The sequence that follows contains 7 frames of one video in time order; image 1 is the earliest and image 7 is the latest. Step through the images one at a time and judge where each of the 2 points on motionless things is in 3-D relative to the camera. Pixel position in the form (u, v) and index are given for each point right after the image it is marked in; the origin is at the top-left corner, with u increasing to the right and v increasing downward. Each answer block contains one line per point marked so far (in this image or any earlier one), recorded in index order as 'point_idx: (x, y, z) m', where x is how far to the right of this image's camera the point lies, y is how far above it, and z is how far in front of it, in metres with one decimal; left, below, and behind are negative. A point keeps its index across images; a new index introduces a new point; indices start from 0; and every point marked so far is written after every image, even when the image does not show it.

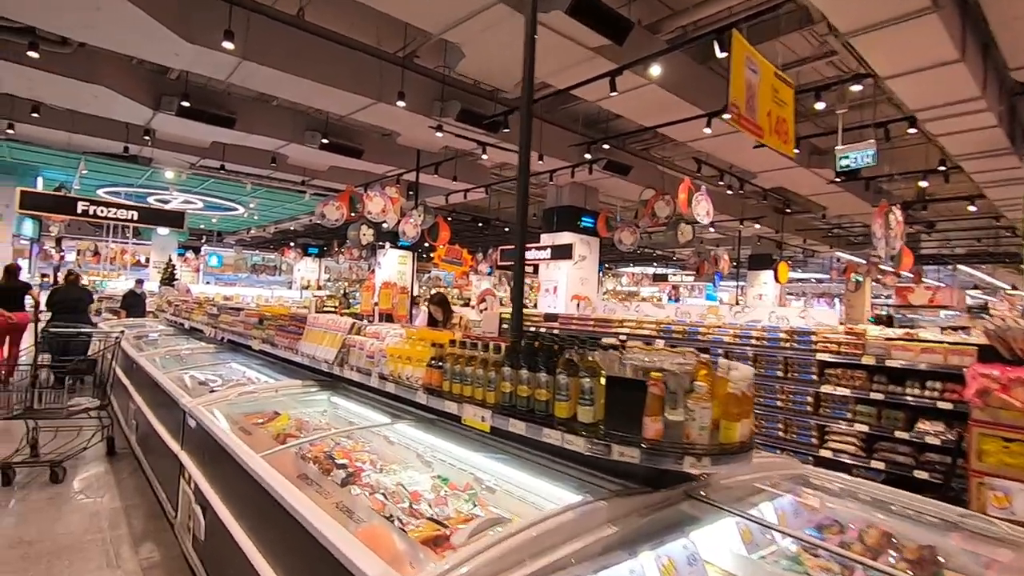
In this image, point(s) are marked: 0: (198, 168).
0: (-7.9, +3.0, +13.5) m
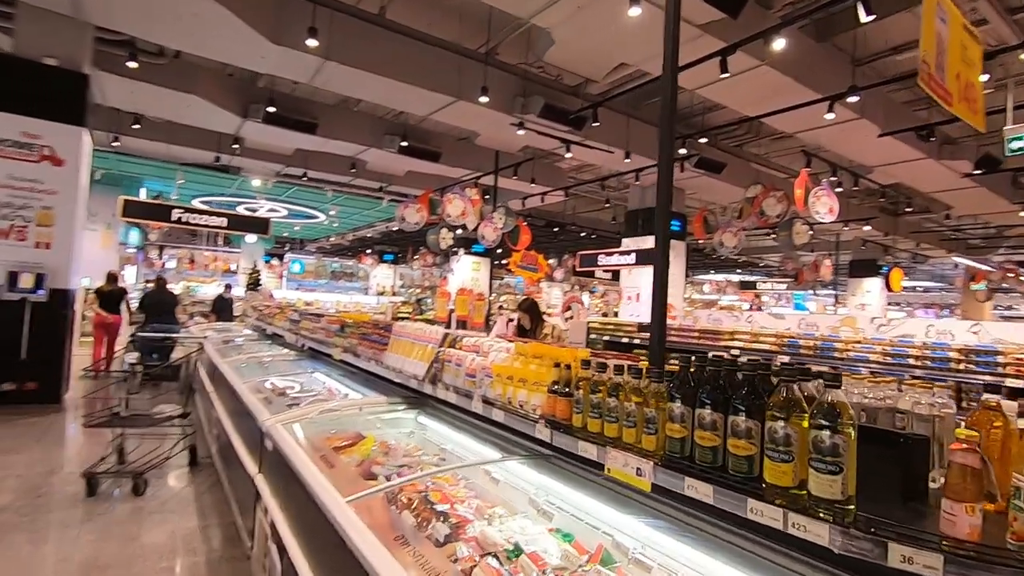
0: (-5.9, +2.9, +13.8) m
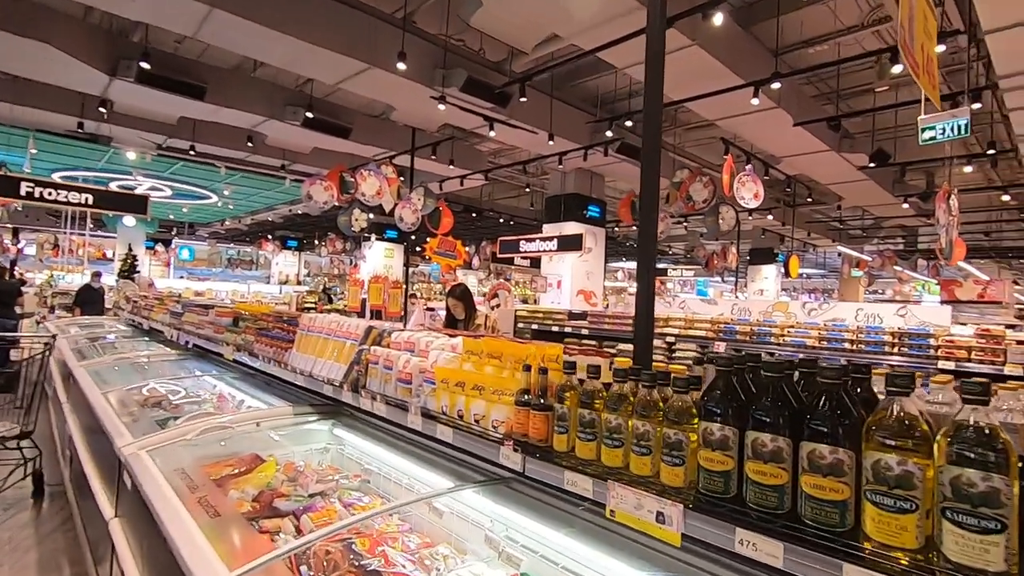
0: (-7.8, +3.1, +12.1) m
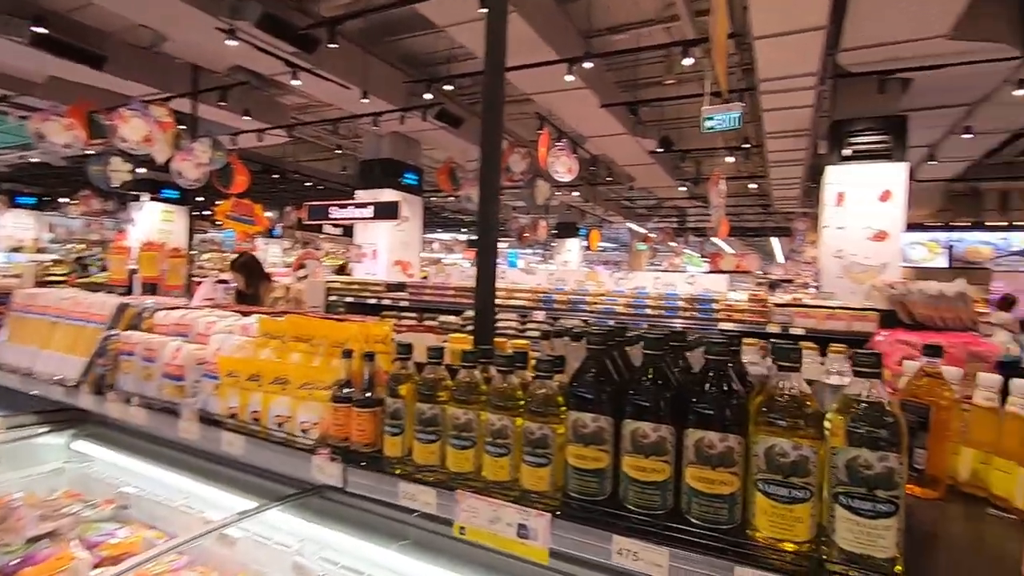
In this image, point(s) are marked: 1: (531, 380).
0: (-11.3, +3.7, +8.3) m
1: (0.0, -0.2, +1.1) m
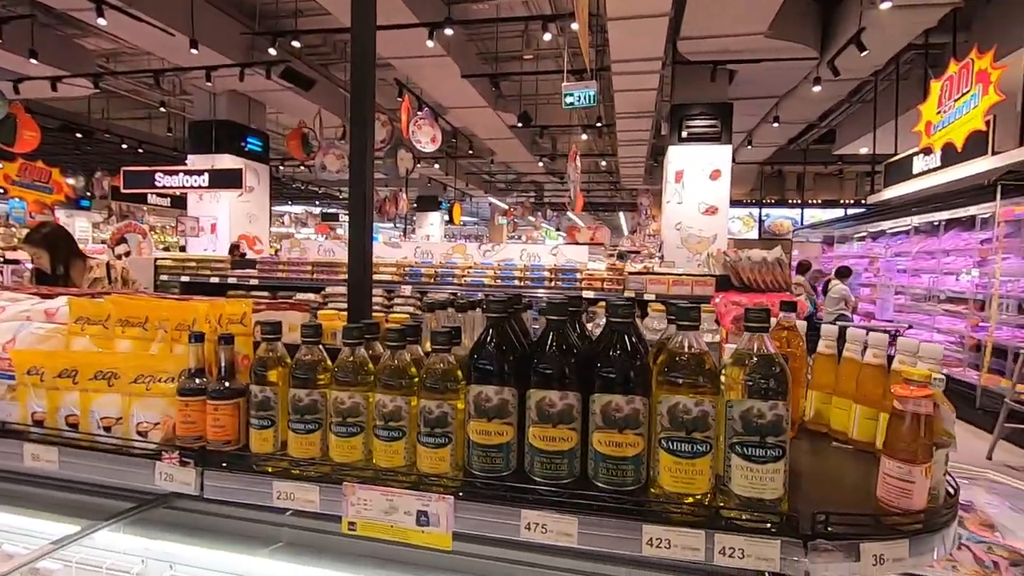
0: (-13.0, +3.7, +5.0) m
1: (-0.2, -0.1, +1.0) m
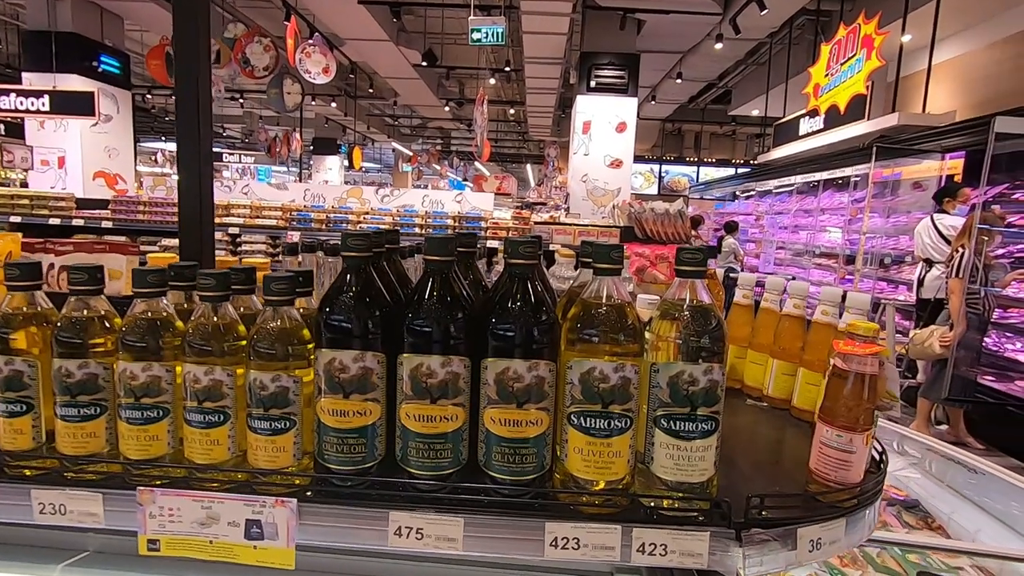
0: (-13.6, +4.1, +2.1) m
1: (-0.3, 0.0, +0.7) m
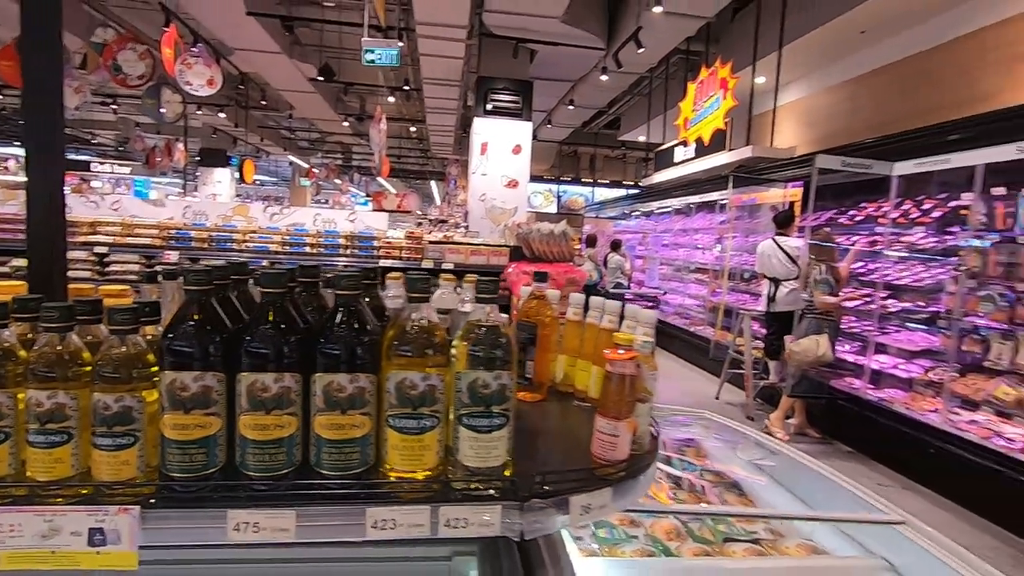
0: (-14.0, +3.9, 0.0) m
1: (-0.6, -0.1, +0.8) m
